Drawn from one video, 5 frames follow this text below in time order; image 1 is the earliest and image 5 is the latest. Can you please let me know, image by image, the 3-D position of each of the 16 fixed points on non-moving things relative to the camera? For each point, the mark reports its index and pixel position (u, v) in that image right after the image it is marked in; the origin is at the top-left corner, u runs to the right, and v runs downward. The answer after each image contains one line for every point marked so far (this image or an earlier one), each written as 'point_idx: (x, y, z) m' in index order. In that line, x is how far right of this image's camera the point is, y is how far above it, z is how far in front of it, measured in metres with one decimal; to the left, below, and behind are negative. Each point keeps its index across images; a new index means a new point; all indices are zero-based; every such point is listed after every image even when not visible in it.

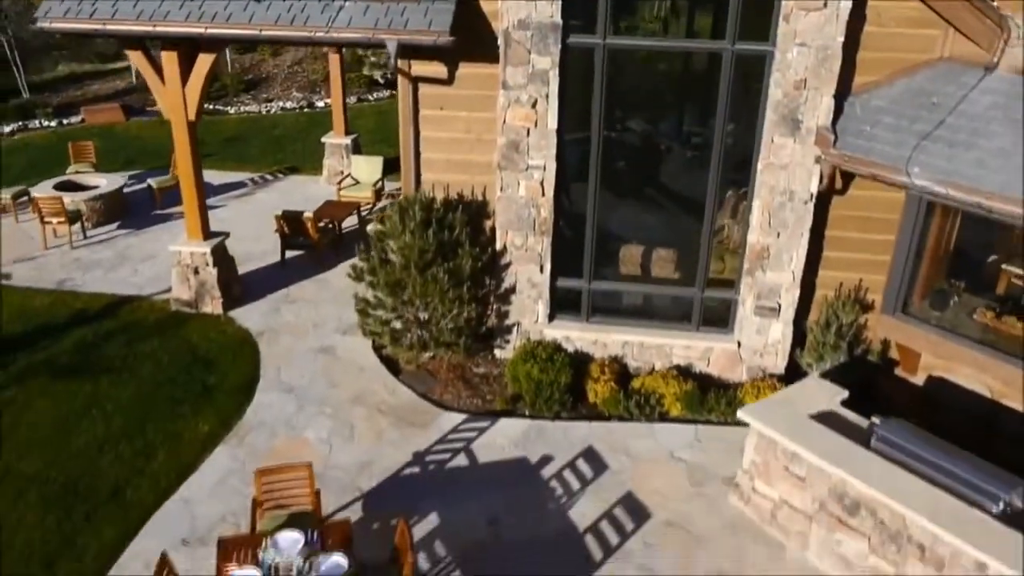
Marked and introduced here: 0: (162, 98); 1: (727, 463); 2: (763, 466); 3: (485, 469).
0: (-4.7, +2.5, +10.7) m
1: (+2.4, -1.9, +8.9) m
2: (+2.5, -1.7, +7.9) m
3: (-0.3, -1.9, +8.7) m
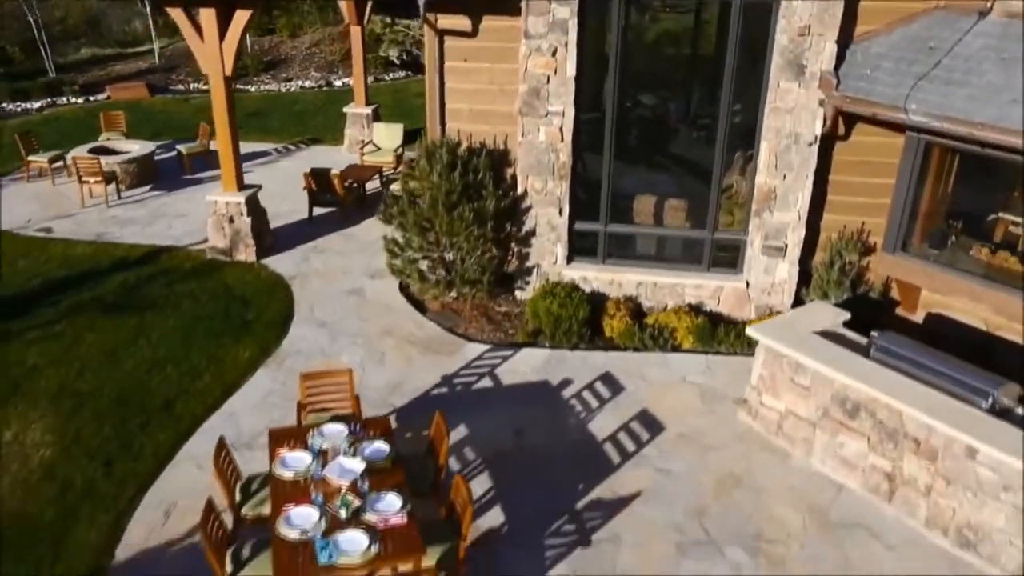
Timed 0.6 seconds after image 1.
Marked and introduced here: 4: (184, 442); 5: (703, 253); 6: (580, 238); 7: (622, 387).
0: (-4.4, +3.3, +11.4) m
1: (+2.6, -1.1, +9.5) m
2: (+2.7, -1.0, +8.5) m
3: (0.0, -1.2, +9.3) m
4: (-3.4, -1.6, +8.3) m
5: (+2.6, +0.5, +10.9) m
6: (+0.9, +0.7, +11.1) m
7: (+1.3, -1.1, +9.4) m
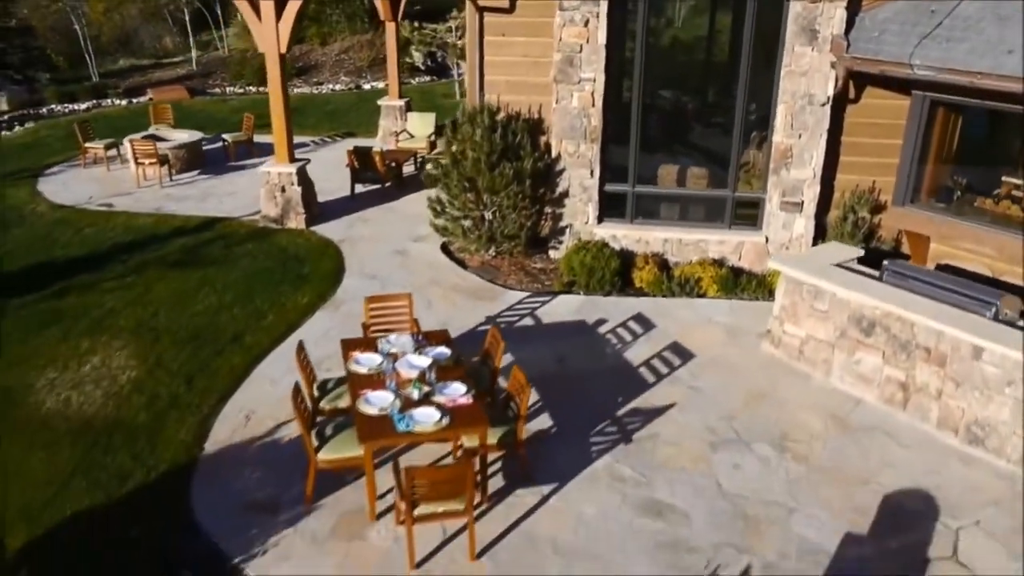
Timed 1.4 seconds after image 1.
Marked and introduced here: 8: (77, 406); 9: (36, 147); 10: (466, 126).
0: (-3.9, +3.9, +12.3) m
1: (+3.1, -0.4, +10.2) m
2: (+3.2, -0.2, +9.3) m
3: (+0.5, -0.5, +10.1) m
4: (-2.9, -0.9, +9.2) m
5: (+3.1, +1.1, +11.7) m
6: (+1.4, +1.3, +11.9) m
7: (+1.8, -0.5, +10.1) m
8: (-4.5, -1.2, +8.3) m
9: (-10.5, +3.1, +18.0) m
10: (-0.6, +2.3, +11.4) m
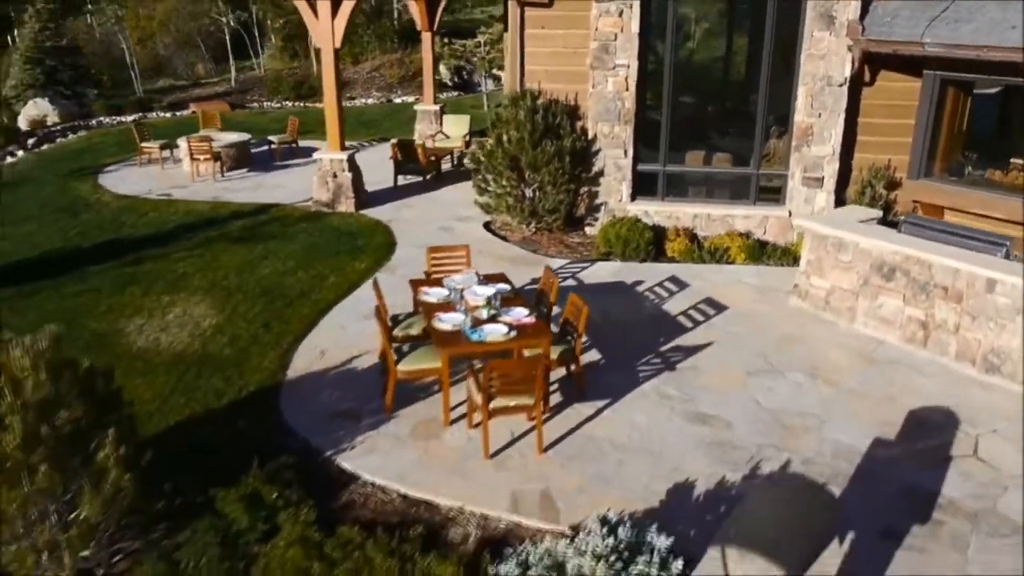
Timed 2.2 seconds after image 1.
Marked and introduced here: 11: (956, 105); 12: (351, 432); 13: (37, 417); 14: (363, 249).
0: (-3.3, +4.3, +13.4) m
1: (+3.7, +0.1, +11.0) m
2: (+3.8, +0.3, +10.0) m
3: (+1.1, 0.0, +10.9) m
4: (-2.3, -0.3, +10.0) m
5: (+3.7, +1.5, +12.6) m
6: (+2.1, +1.7, +12.7) m
7: (+2.4, 0.0, +10.9) m
8: (-3.9, -0.6, +9.1) m
9: (-9.9, +3.2, +19.0) m
10: (0.0, +2.7, +12.3) m
11: (+6.0, +2.4, +11.0) m
12: (-1.5, -1.3, +7.4) m
13: (-3.2, -0.9, +5.5) m
14: (-2.2, +0.6, +12.1) m
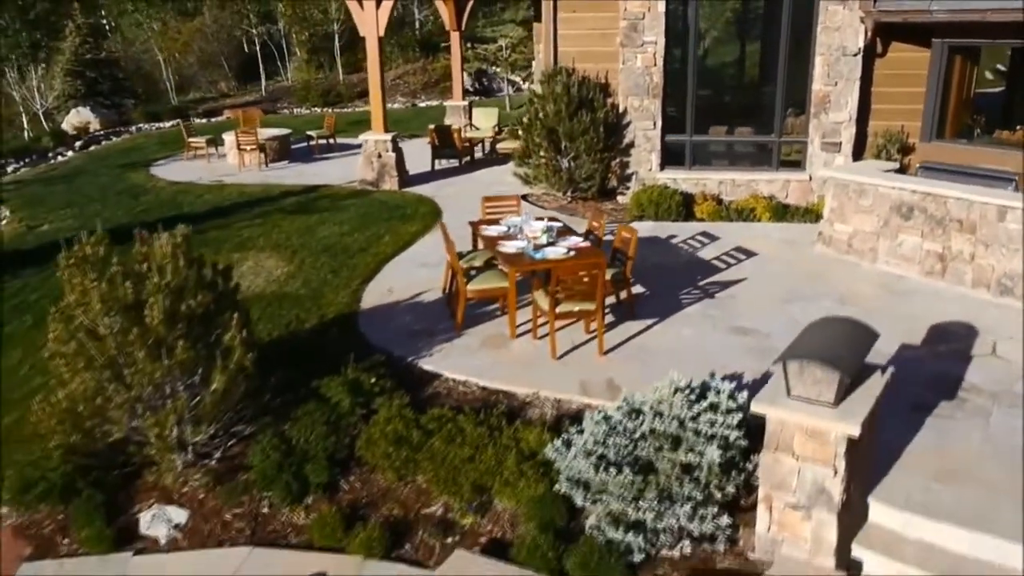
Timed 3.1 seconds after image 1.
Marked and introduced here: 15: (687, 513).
0: (-2.7, +4.8, +14.4) m
1: (+4.3, +0.8, +11.8) m
2: (+4.4, +1.0, +10.8) m
3: (+1.7, +0.7, +11.7) m
4: (-1.7, +0.3, +10.8) m
5: (+4.3, +2.2, +13.4) m
6: (+2.7, +2.3, +13.6) m
7: (+3.0, +0.7, +11.7) m
8: (-3.3, 0.0, +10.0) m
9: (-9.2, +3.4, +20.0) m
10: (+0.6, +3.3, +13.2) m
11: (+6.6, +3.2, +11.8) m
12: (-0.8, -0.6, +8.2) m
13: (-2.7, -0.1, +6.3) m
14: (-1.6, +1.2, +13.0) m
15: (+1.2, -1.5, +5.4) m
